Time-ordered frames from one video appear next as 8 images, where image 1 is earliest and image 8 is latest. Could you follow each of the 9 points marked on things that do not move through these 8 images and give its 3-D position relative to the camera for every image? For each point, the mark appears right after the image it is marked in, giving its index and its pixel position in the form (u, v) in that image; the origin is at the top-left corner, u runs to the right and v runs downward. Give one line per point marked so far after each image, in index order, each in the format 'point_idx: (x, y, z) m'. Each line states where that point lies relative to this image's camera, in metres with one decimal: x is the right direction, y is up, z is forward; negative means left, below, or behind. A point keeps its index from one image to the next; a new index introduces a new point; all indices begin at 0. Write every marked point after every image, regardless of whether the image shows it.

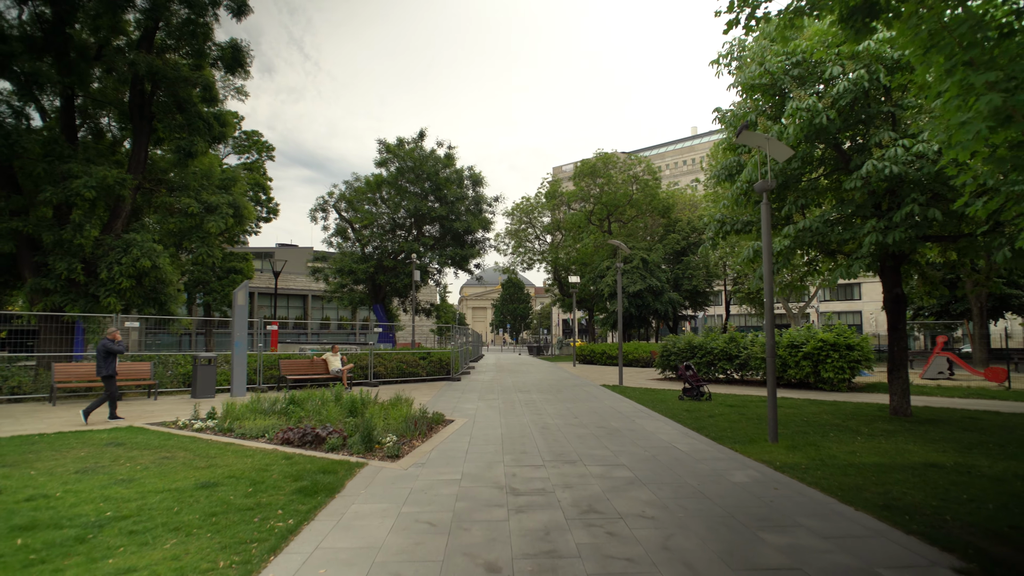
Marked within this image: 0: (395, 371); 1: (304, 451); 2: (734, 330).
0: (-3.2, -2.3, +18.5) m
1: (-2.3, -1.8, +7.7) m
2: (+5.8, -1.1, +17.8) m
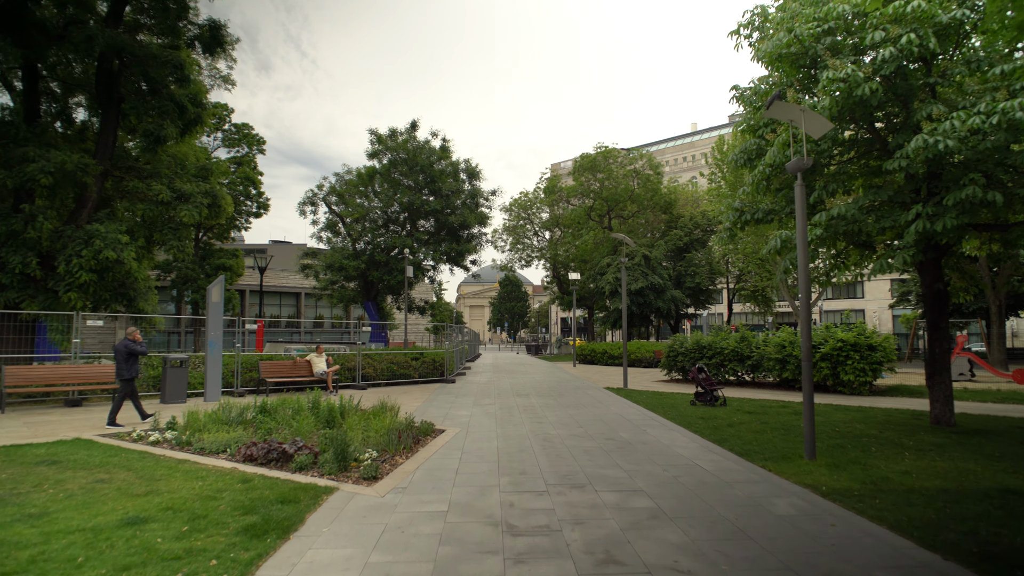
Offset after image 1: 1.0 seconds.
0: (-3.3, -2.2, +17.4) m
1: (-2.4, -1.8, +6.6) m
2: (+5.7, -1.0, +16.7) m
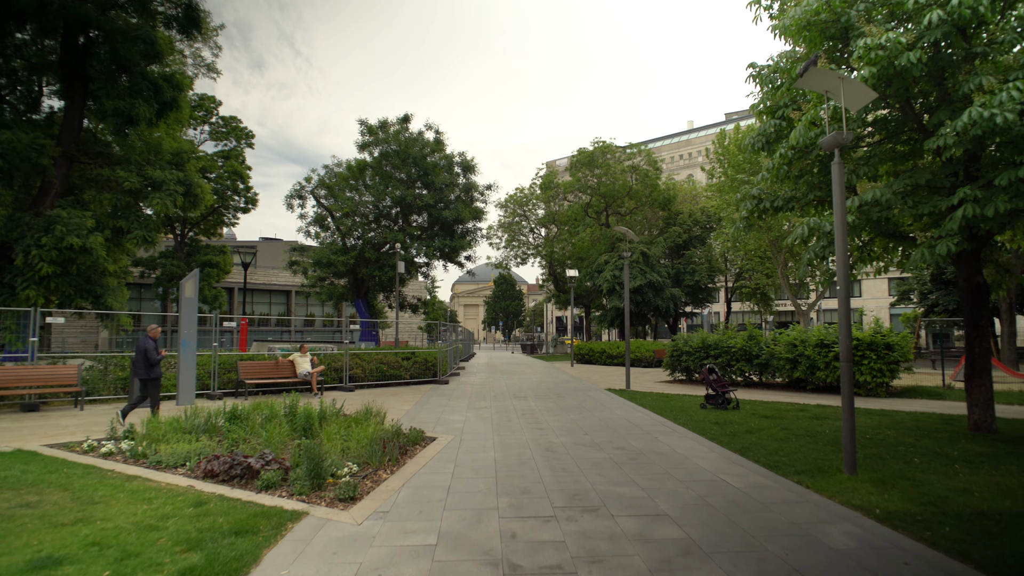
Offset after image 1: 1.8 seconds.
0: (-3.4, -2.1, +16.5) m
1: (-2.4, -1.7, +5.7) m
2: (+5.6, -0.9, +15.9) m
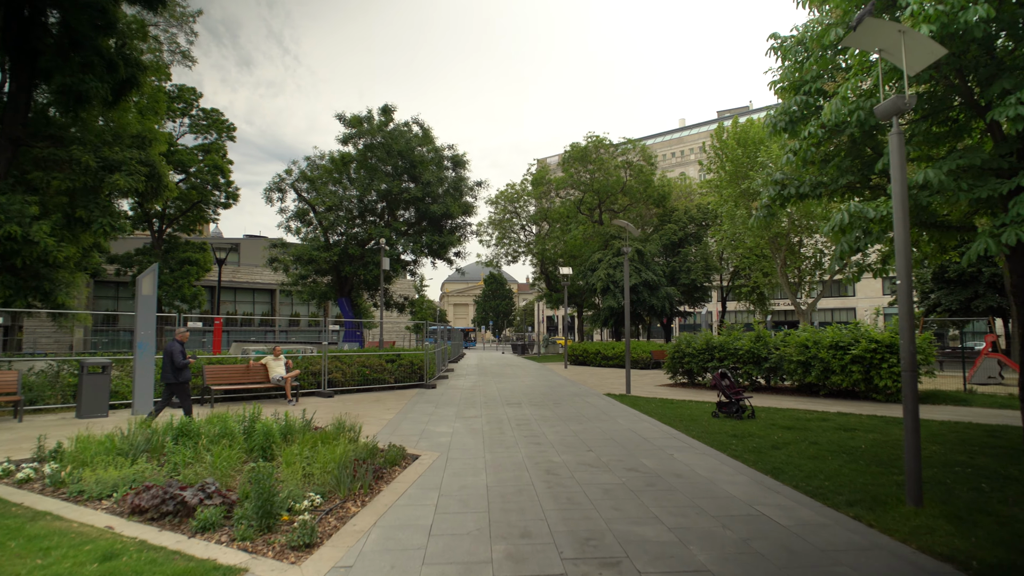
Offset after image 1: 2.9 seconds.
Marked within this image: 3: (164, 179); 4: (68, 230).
0: (-3.5, -2.0, +15.4) m
1: (-2.4, -1.6, +4.6) m
2: (+5.5, -0.9, +14.9) m
3: (-6.6, +2.1, +13.0) m
4: (-7.8, +1.0, +12.0) m
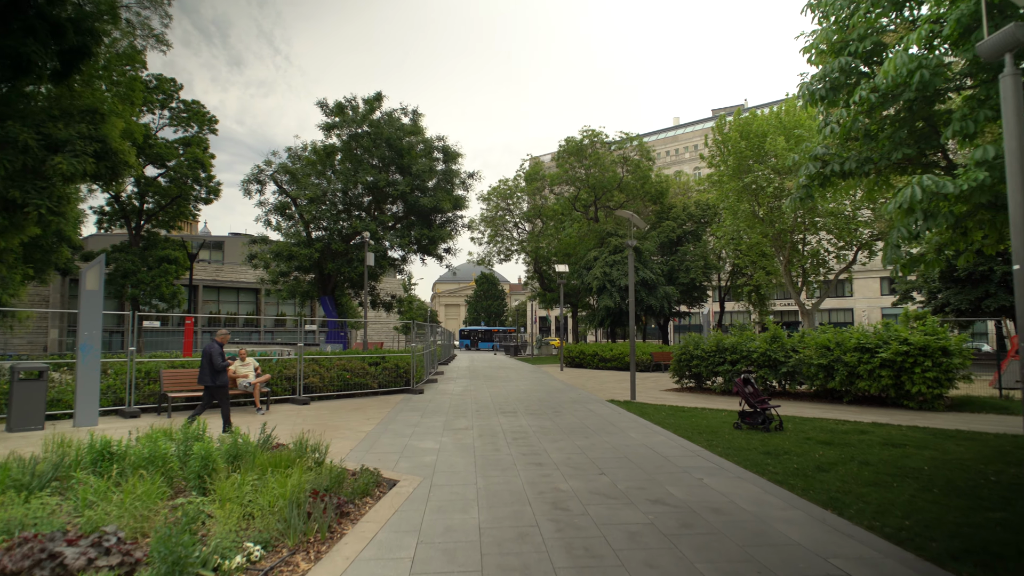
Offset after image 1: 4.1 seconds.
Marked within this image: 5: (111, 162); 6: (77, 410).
0: (-3.7, -2.0, +14.1) m
1: (-2.4, -1.6, +3.3) m
2: (+5.3, -0.8, +13.7) m
3: (-6.7, +2.2, +11.7) m
4: (-7.9, +1.1, +10.7) m
5: (-6.9, +2.1, +11.7) m
6: (-5.9, -1.6, +9.2) m
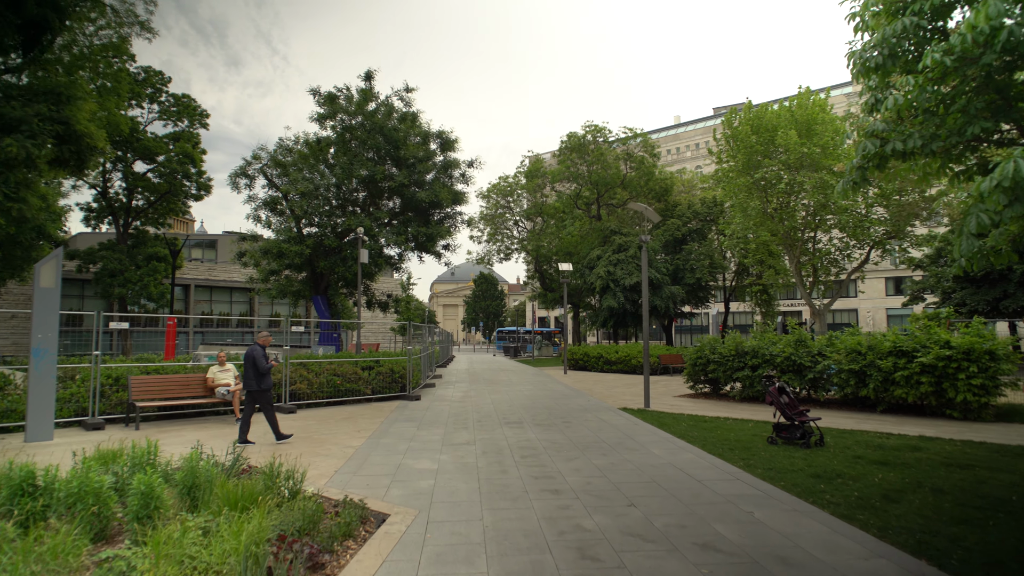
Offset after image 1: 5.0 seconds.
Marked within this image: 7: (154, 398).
0: (-3.6, -1.9, +13.0) m
1: (-2.3, -1.5, +2.3) m
2: (+5.4, -0.8, +12.7) m
3: (-6.6, +2.2, +10.7) m
4: (-7.8, +1.1, +9.6) m
5: (-6.8, +2.1, +10.7) m
6: (-5.8, -1.6, +8.1) m
7: (-5.1, -1.6, +9.8) m
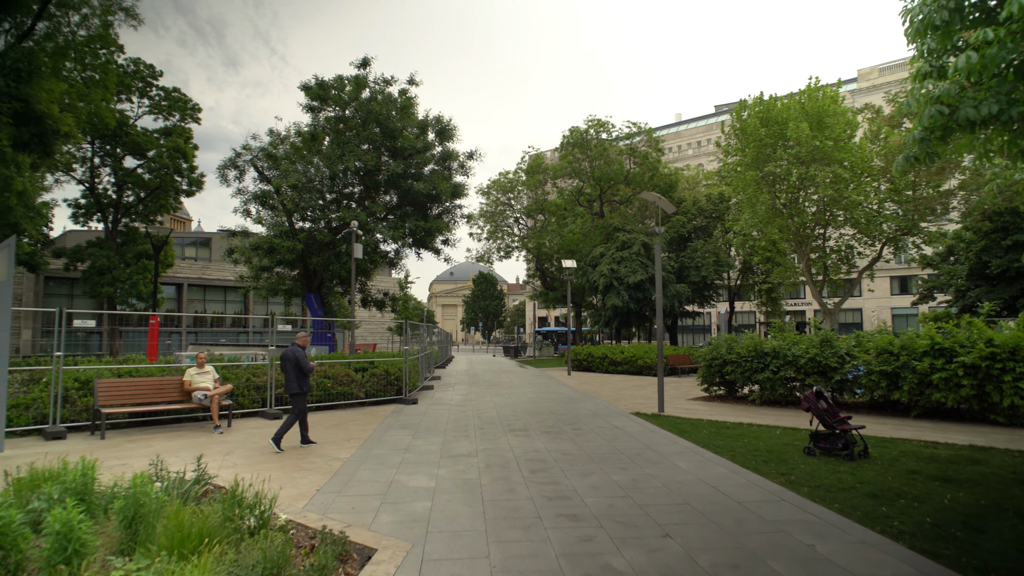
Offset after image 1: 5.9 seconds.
0: (-3.5, -1.9, +12.1) m
1: (-2.2, -1.4, +1.4) m
2: (+5.5, -0.7, +11.8) m
3: (-6.5, +2.3, +9.8) m
4: (-7.7, +1.2, +8.7) m
5: (-6.7, +2.2, +9.8) m
6: (-5.7, -1.5, +7.2) m
7: (-5.1, -1.5, +8.9) m
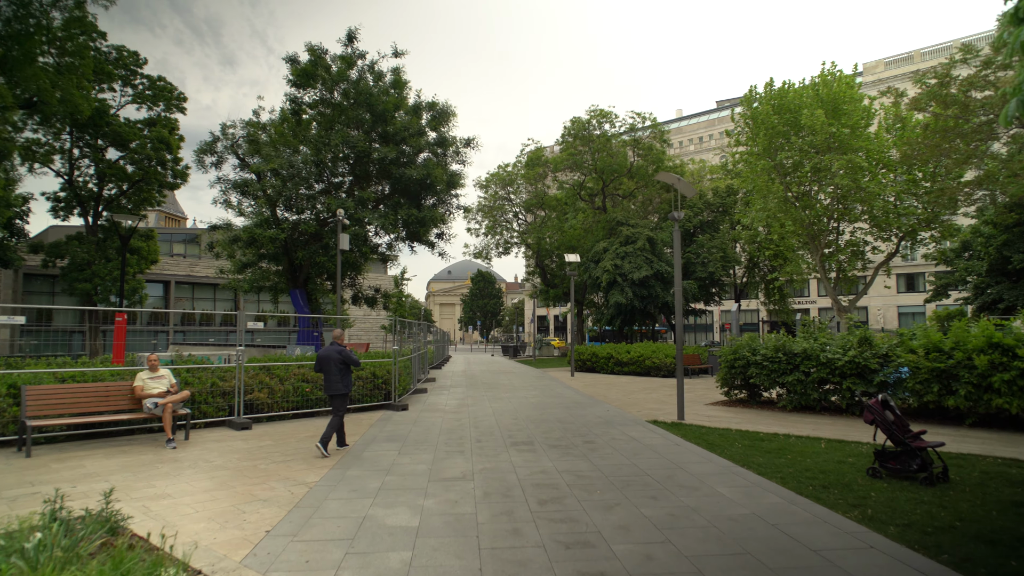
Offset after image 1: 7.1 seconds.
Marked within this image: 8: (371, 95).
0: (-3.5, -1.8, +10.8) m
1: (-2.1, -1.3, +0.1) m
2: (+5.5, -0.6, +10.5) m
3: (-6.5, +2.4, +8.4) m
4: (-7.7, +1.3, +7.4) m
5: (-6.7, +2.3, +8.4) m
6: (-5.7, -1.4, +5.9) m
7: (-5.1, -1.4, +7.6) m
8: (-3.9, +5.2, +19.0) m
